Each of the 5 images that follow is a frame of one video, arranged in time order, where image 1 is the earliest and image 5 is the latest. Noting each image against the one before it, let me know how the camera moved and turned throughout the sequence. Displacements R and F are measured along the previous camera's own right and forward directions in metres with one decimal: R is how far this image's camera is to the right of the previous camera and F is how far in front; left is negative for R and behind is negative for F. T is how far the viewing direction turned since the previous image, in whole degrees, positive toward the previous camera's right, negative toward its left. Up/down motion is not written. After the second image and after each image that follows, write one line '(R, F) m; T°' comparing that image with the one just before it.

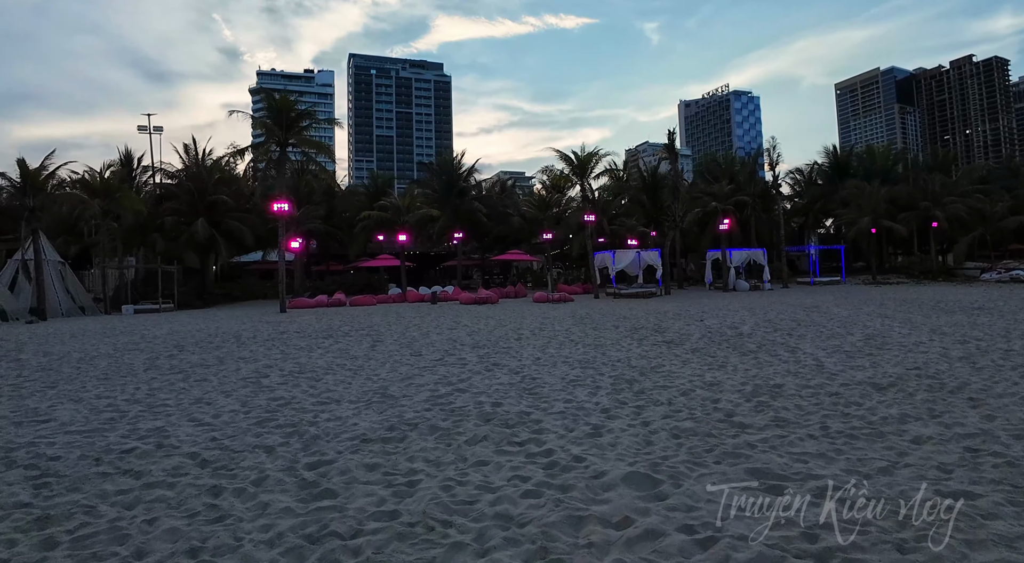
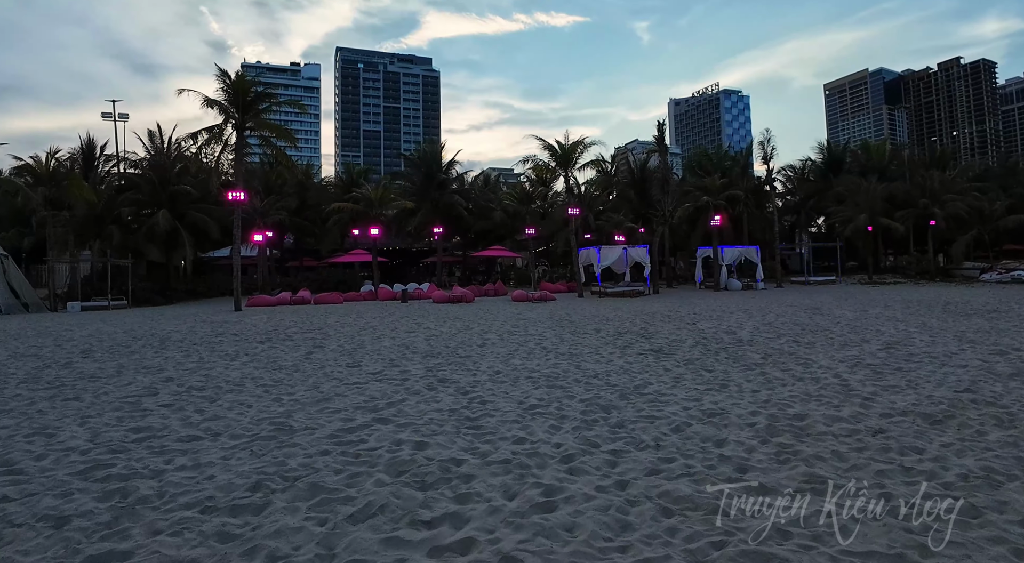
(+0.4, +1.7) m; +1°
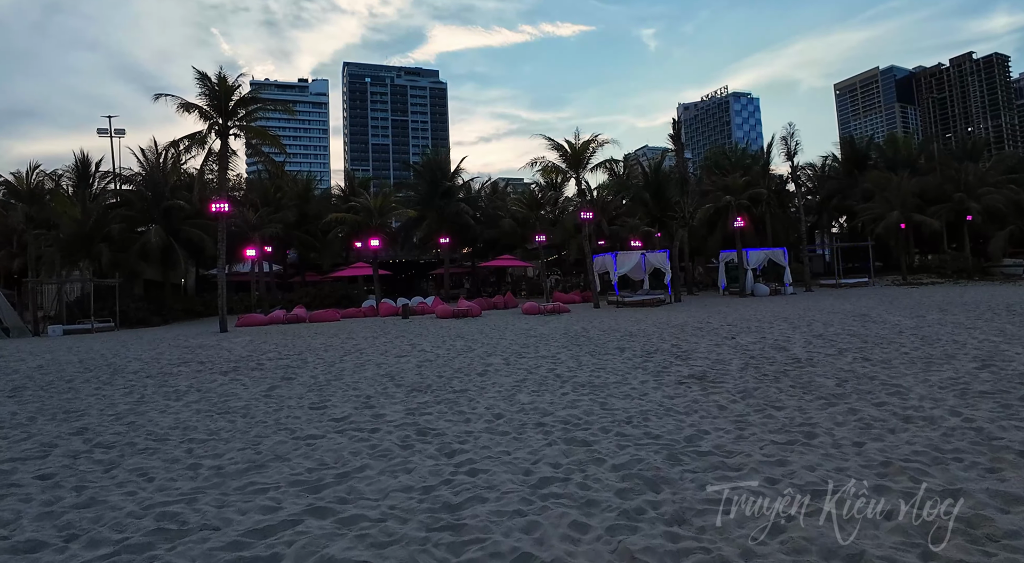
(+0.1, +1.8) m; -1°
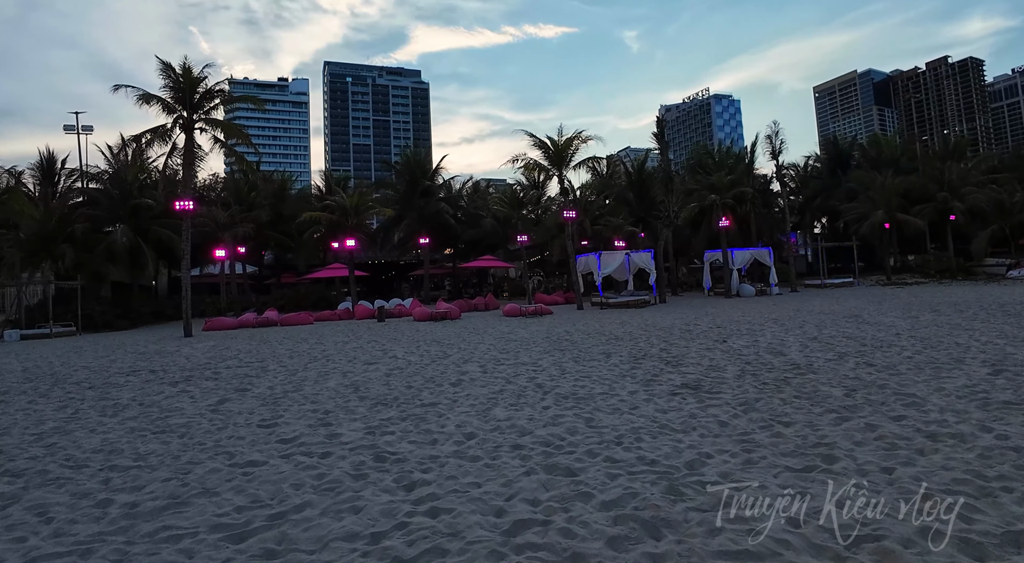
(+0.1, +0.7) m; +1°
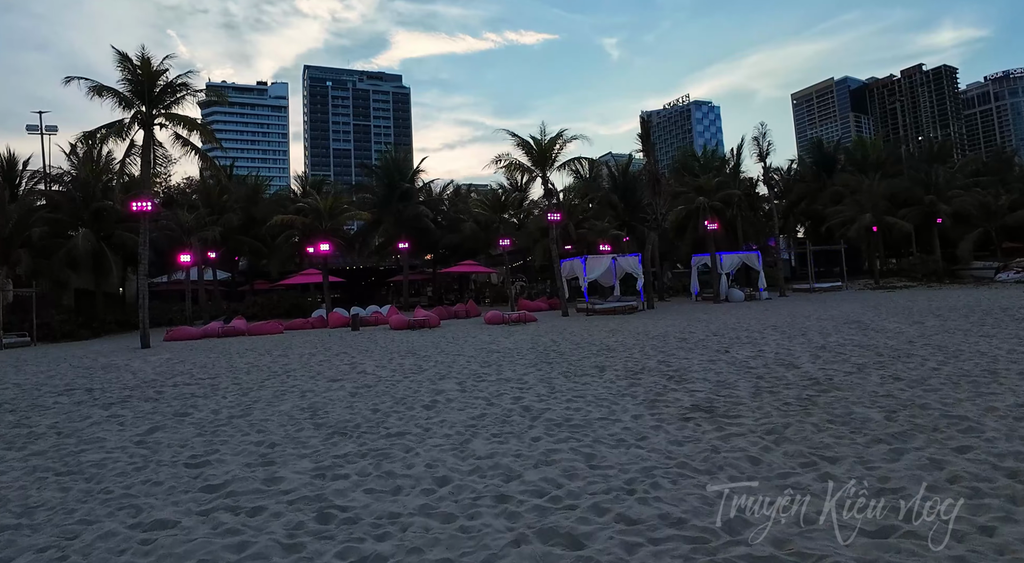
(0.0, +1.0) m; +1°
